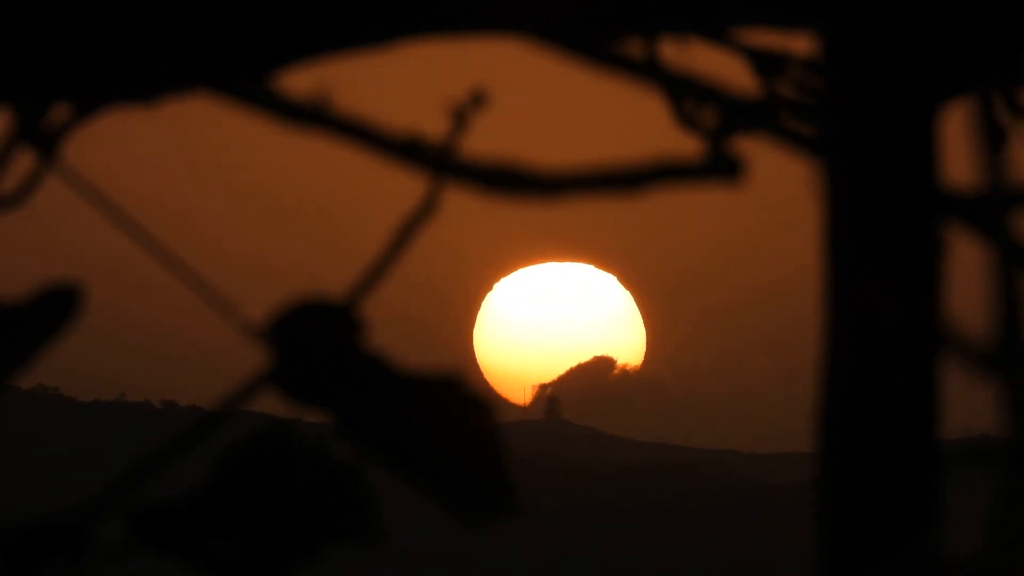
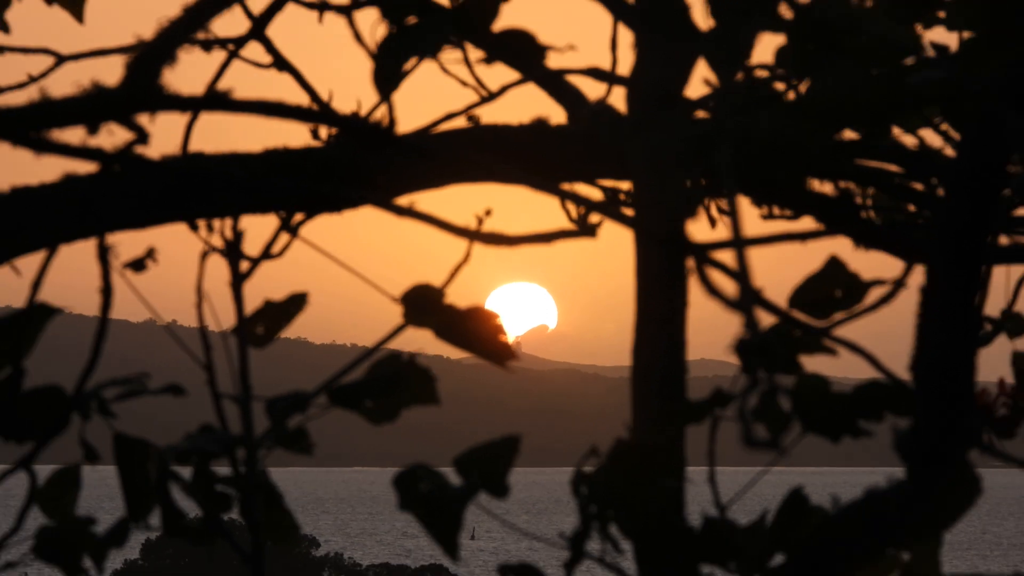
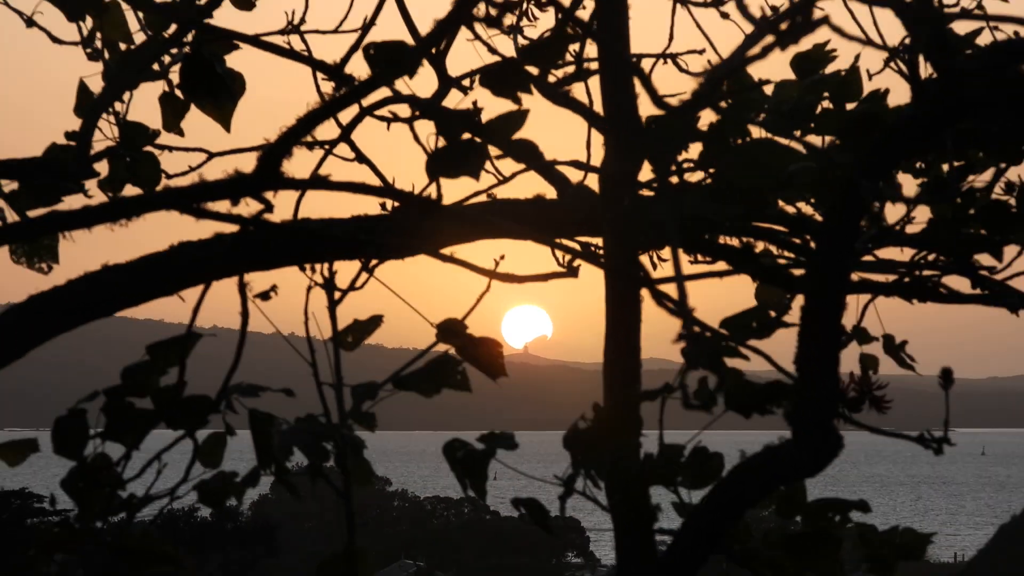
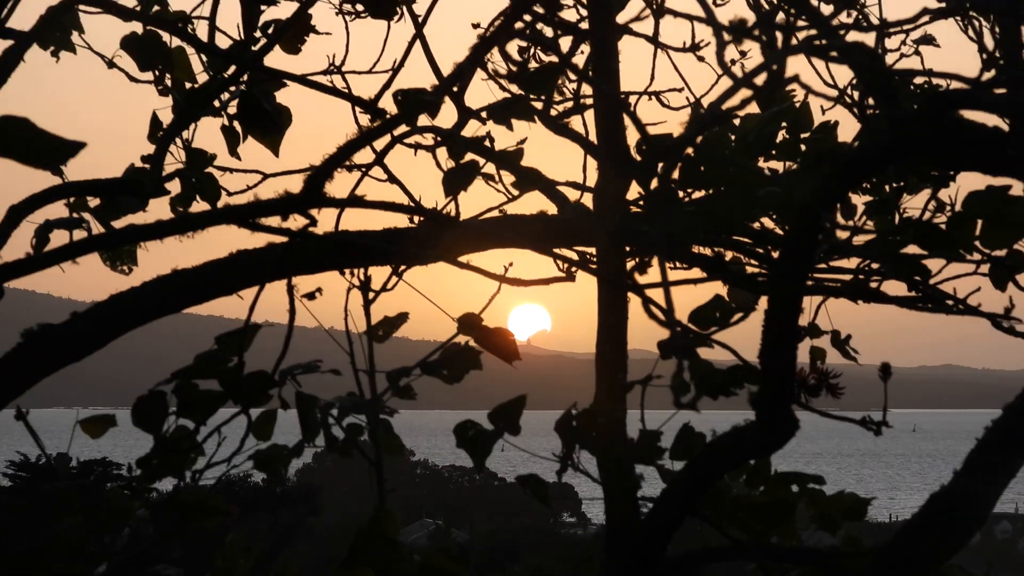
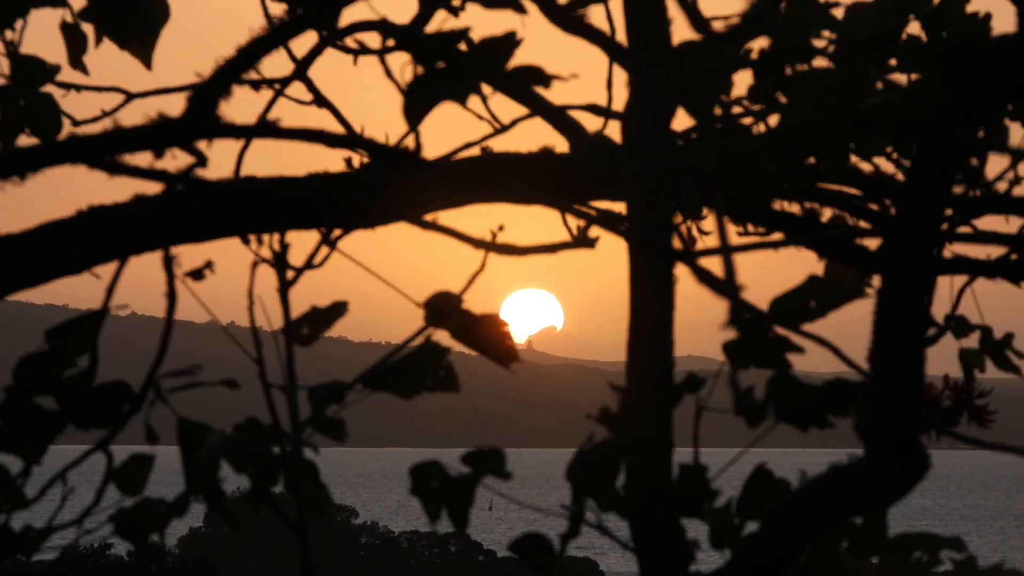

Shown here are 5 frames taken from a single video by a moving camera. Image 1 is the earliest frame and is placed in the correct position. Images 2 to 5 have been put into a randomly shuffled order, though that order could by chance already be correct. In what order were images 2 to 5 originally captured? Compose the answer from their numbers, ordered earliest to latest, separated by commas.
2, 5, 3, 4
